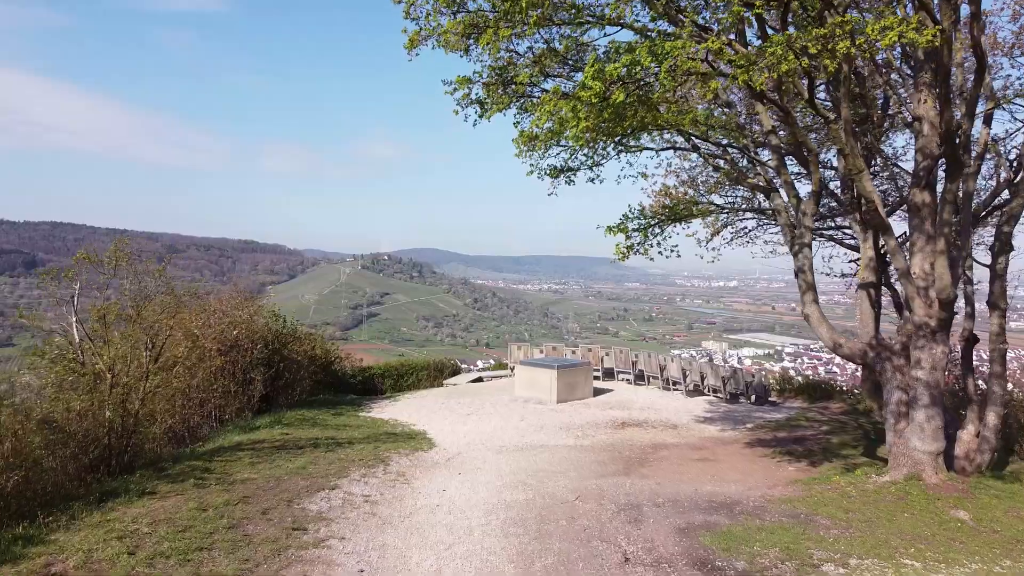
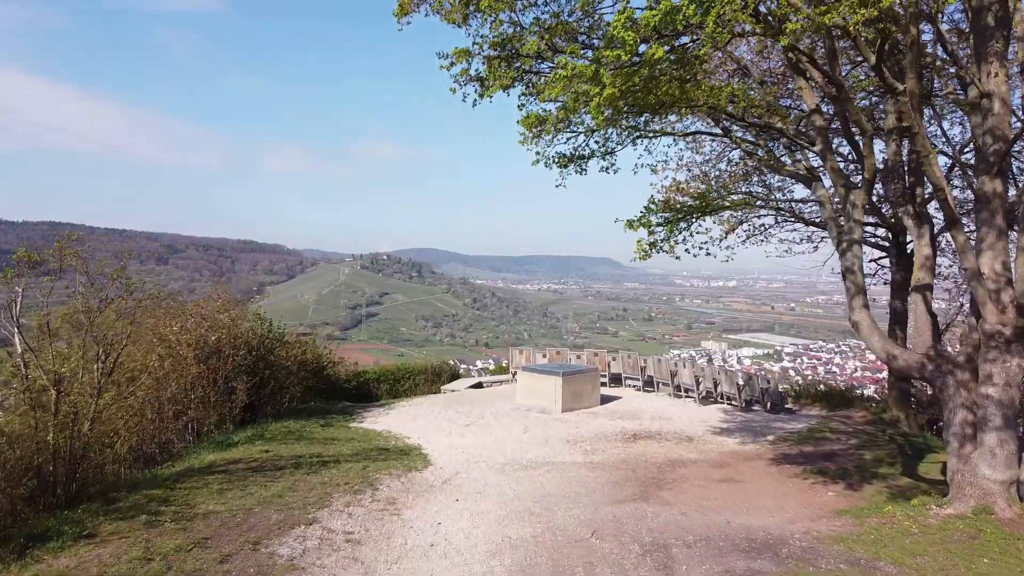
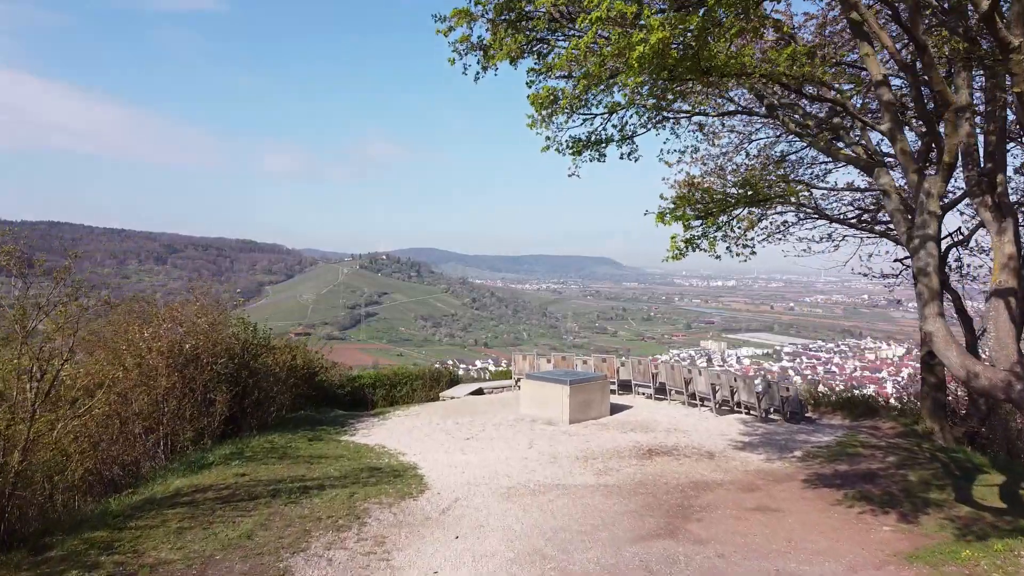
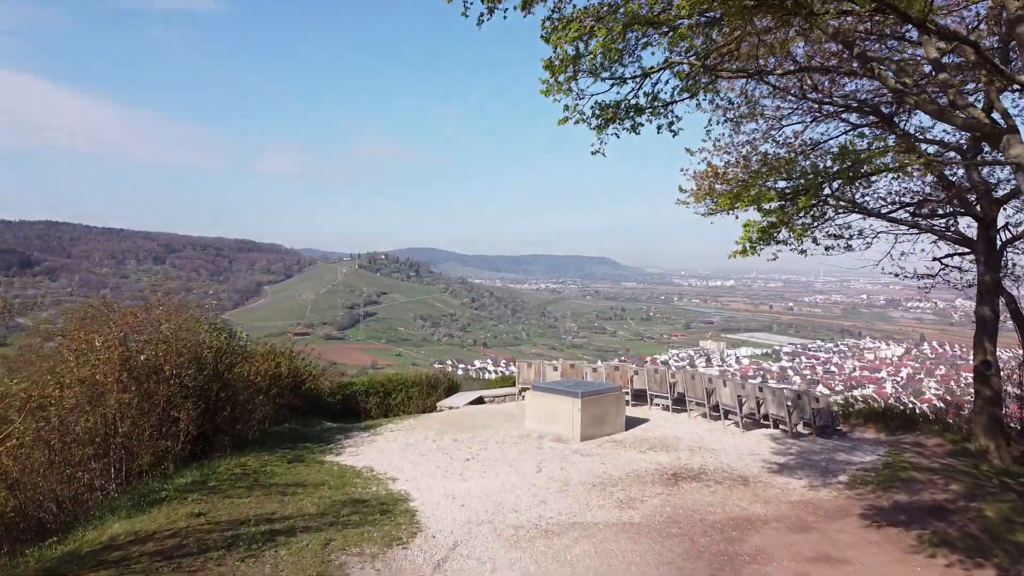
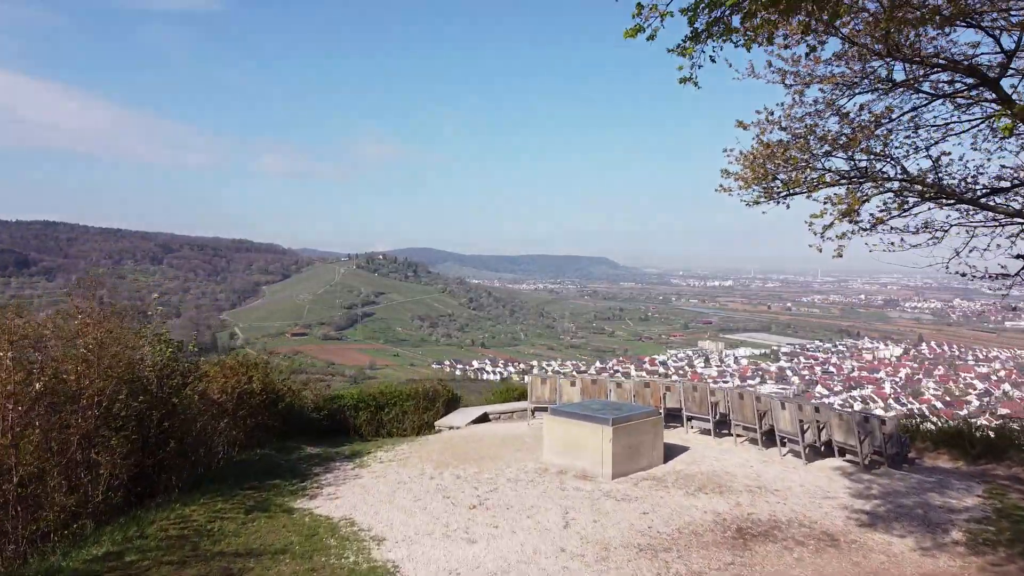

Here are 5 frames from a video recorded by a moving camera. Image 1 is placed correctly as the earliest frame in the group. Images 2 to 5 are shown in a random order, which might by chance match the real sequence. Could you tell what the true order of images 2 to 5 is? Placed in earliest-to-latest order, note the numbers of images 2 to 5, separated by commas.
2, 3, 4, 5
